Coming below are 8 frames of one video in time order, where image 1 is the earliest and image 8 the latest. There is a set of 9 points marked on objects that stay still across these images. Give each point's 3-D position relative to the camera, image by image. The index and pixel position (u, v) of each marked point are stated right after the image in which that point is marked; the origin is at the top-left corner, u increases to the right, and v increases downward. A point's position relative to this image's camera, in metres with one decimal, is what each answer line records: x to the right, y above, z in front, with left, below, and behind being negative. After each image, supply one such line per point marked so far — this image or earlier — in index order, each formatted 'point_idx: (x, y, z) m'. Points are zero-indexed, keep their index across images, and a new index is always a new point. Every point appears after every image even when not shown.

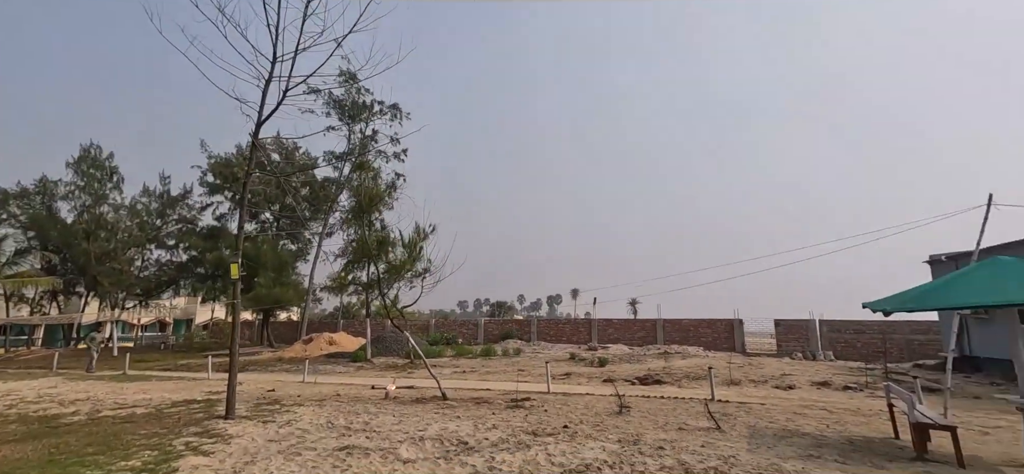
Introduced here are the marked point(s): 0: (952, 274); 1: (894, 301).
0: (+6.6, -0.5, +7.3) m
1: (+5.7, -0.9, +7.3) m
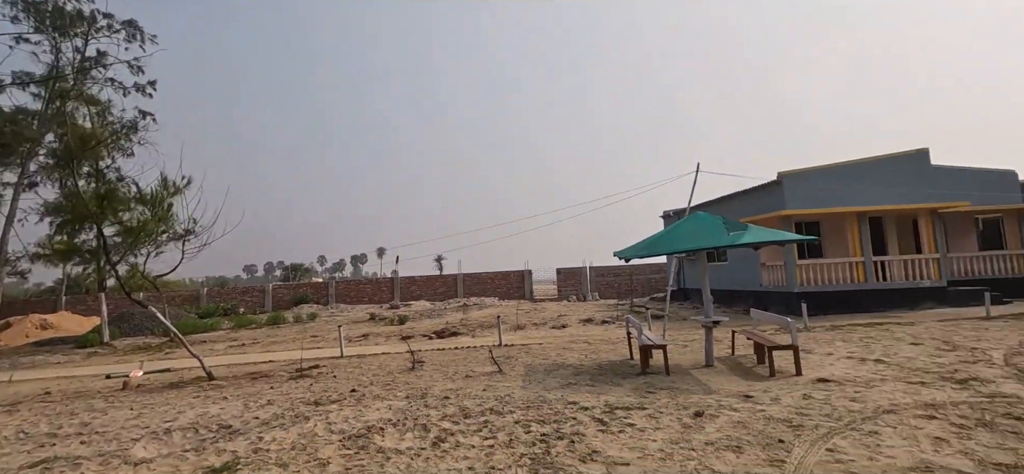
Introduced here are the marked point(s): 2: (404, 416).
0: (+3.1, +0.2, +9.2) m
1: (+2.2, -0.2, +8.8) m
2: (-1.3, -2.2, +5.9) m
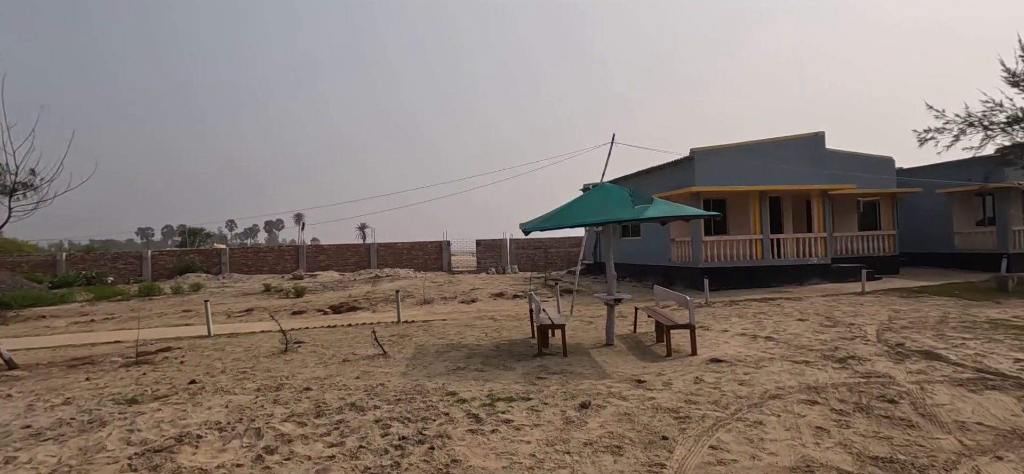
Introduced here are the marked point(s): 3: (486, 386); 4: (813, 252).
0: (+1.2, +0.7, +8.6) m
1: (+0.4, +0.3, +8.1) m
2: (-2.7, -1.8, +4.8) m
3: (-0.3, -1.8, +6.0) m
4: (+10.6, -0.5, +17.1) m
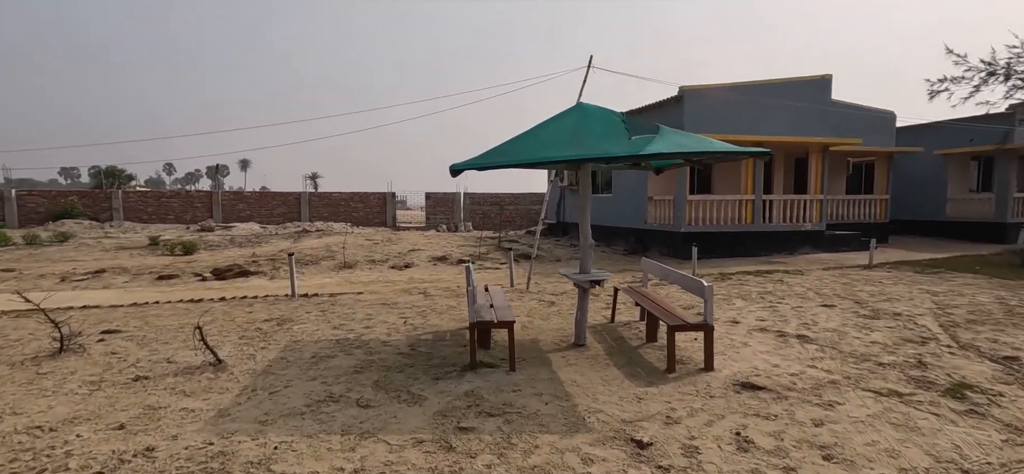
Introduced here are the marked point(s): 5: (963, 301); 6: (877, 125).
0: (+0.4, +1.3, +5.6) m
1: (-0.4, +0.9, +5.1) m
2: (-3.3, -1.4, +1.8) m
3: (-1.0, -1.4, +3.2) m
4: (+9.0, +0.6, +14.9) m
5: (+7.6, -1.1, +8.2) m
6: (+12.7, +3.9, +16.8) m
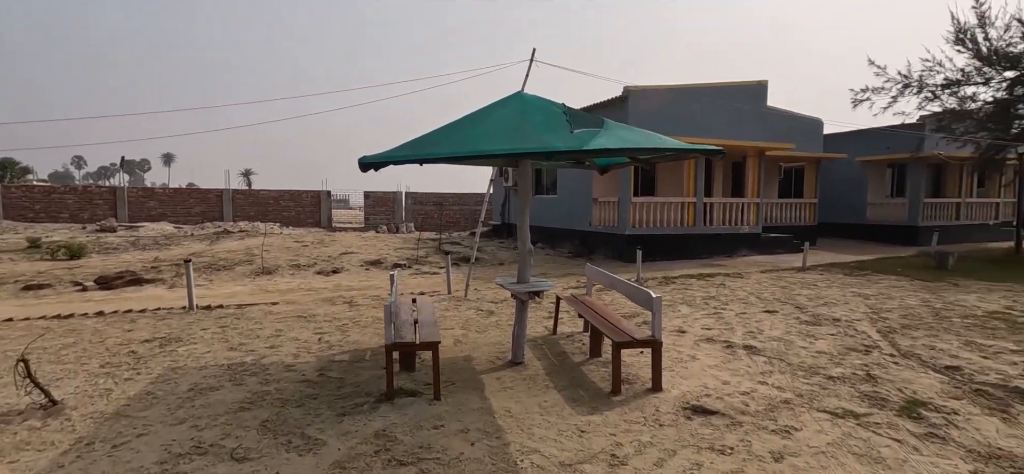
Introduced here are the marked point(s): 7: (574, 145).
0: (-0.3, +1.3, +5.0) m
1: (-1.1, +0.8, +4.4) m
2: (-3.6, -1.5, +0.8) m
3: (-1.5, -1.5, +2.4) m
4: (+7.2, +0.6, +15.2) m
5: (+6.6, -1.1, +8.4) m
6: (+10.6, +3.8, +17.4) m
7: (+0.5, +0.7, +4.0) m
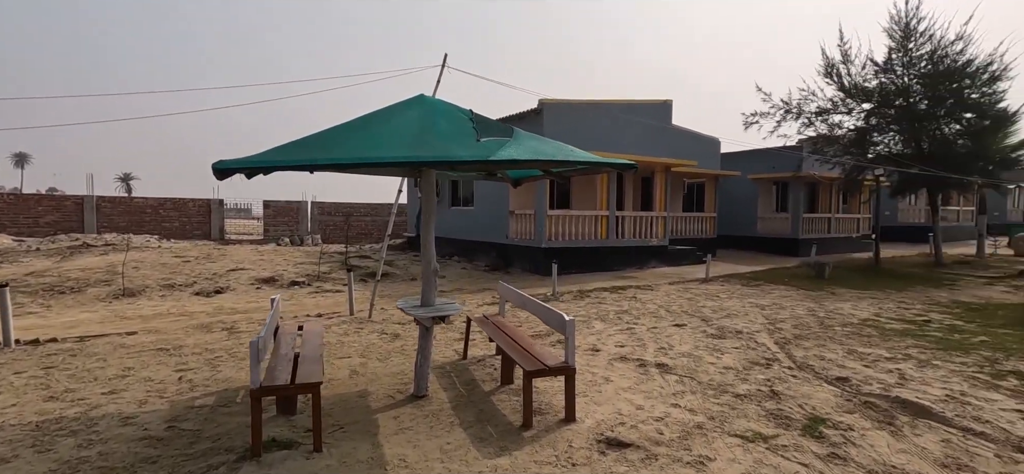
0: (-1.2, +1.1, +4.5) m
1: (-1.9, +0.7, +3.8) m
2: (-3.7, -1.5, -0.3) m
3: (-1.9, -1.6, +1.6) m
4: (+4.5, +0.1, +15.7) m
5: (+5.0, -1.4, +8.9) m
6: (+7.5, +3.3, +18.6) m
7: (-0.3, +0.6, +3.6) m
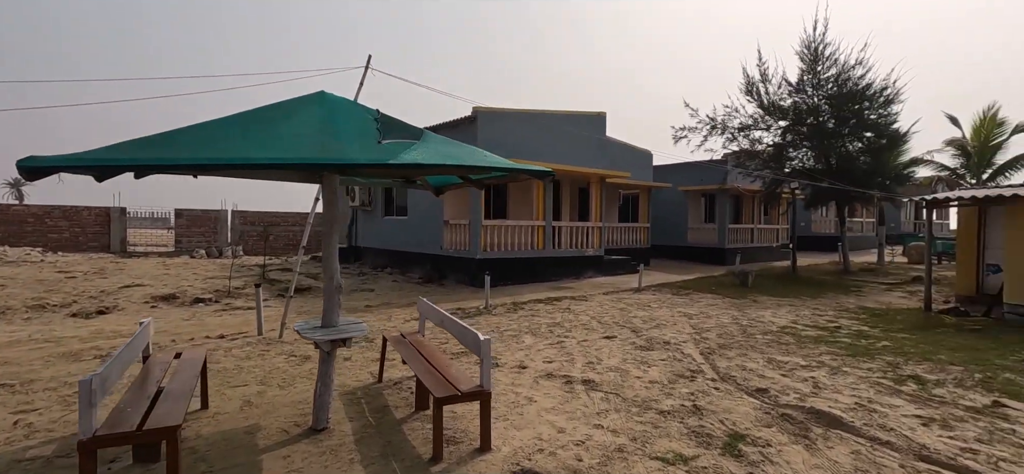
0: (-2.0, +1.0, +4.0) m
1: (-2.5, +0.6, +3.2) m
2: (-3.9, -1.5, -1.1) m
3: (-2.3, -1.6, +1.1) m
4: (+2.5, -0.2, +15.8) m
5: (+3.7, -1.6, +9.1) m
6: (+5.1, +2.9, +19.1) m
7: (-0.9, +0.5, +3.2) m
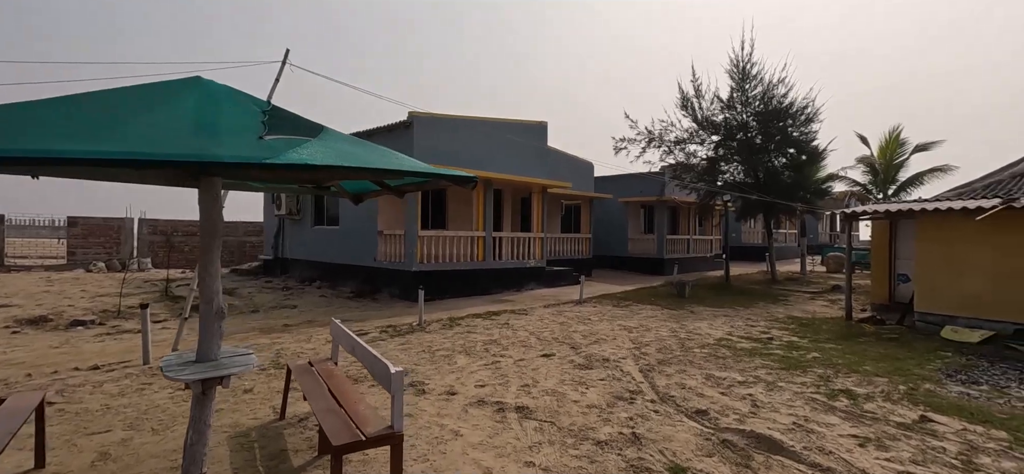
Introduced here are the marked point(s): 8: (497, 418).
0: (-2.6, +0.9, +3.3) m
1: (-3.0, +0.5, +2.4) m
2: (-3.9, -1.5, -2.0) m
3: (-2.6, -1.7, +0.3) m
4: (+0.5, -0.5, +15.5) m
5: (+2.5, -1.8, +8.9) m
6: (+2.7, +2.5, +19.1) m
7: (-1.4, +0.4, +2.6) m
8: (-0.2, -1.8, +4.9) m
